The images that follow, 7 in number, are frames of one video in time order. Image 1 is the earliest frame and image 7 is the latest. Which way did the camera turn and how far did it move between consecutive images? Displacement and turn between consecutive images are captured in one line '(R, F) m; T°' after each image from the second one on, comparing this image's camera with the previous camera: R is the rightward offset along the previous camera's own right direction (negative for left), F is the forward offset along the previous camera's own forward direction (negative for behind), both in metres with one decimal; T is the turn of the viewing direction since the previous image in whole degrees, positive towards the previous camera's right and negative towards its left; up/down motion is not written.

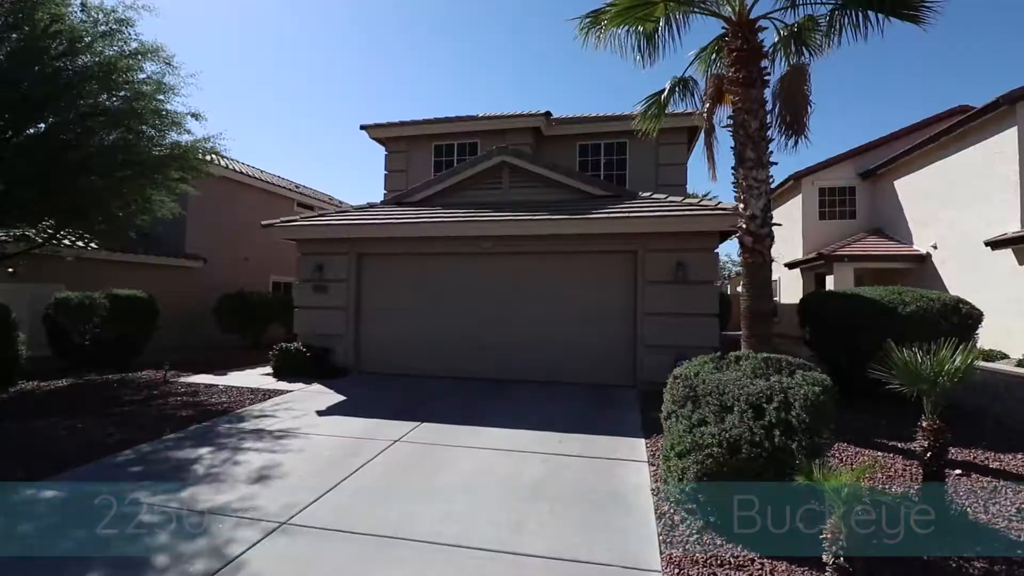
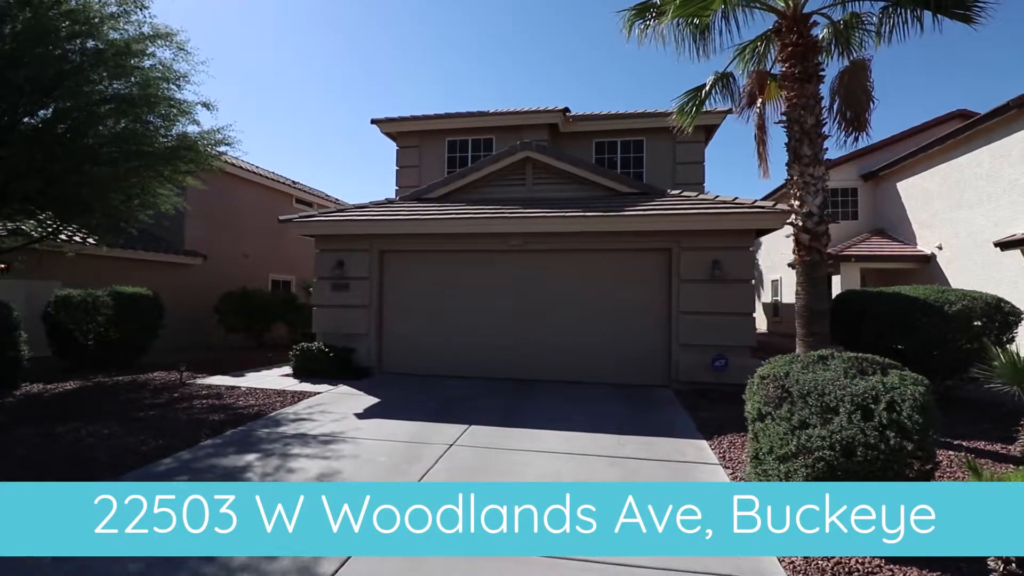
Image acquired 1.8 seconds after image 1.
(-1.0, +0.2) m; +3°
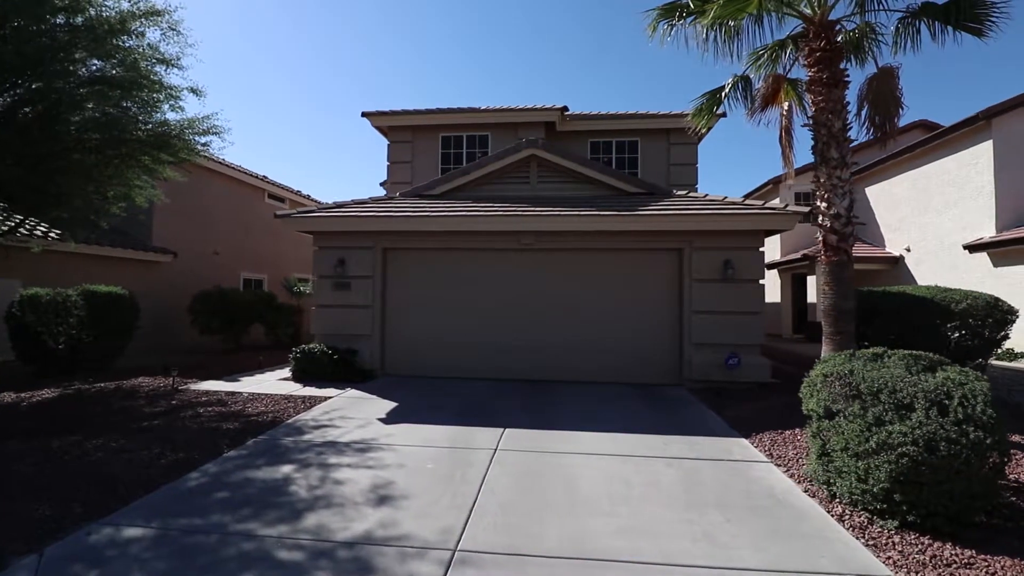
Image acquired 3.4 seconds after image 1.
(-1.1, +0.2) m; +5°
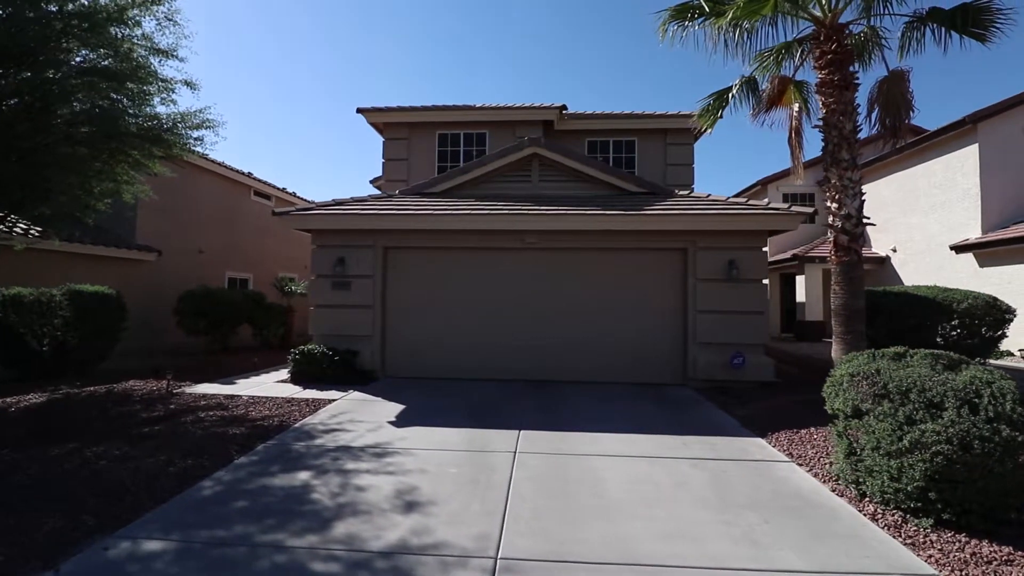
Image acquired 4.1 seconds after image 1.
(-0.5, +0.1) m; +2°
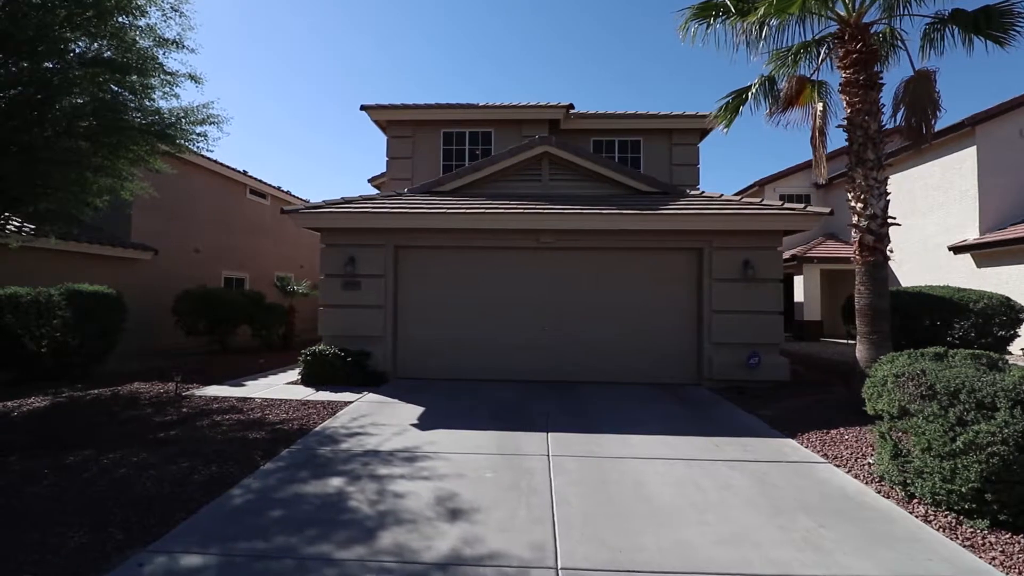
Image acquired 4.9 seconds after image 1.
(-0.5, +0.1) m; +2°
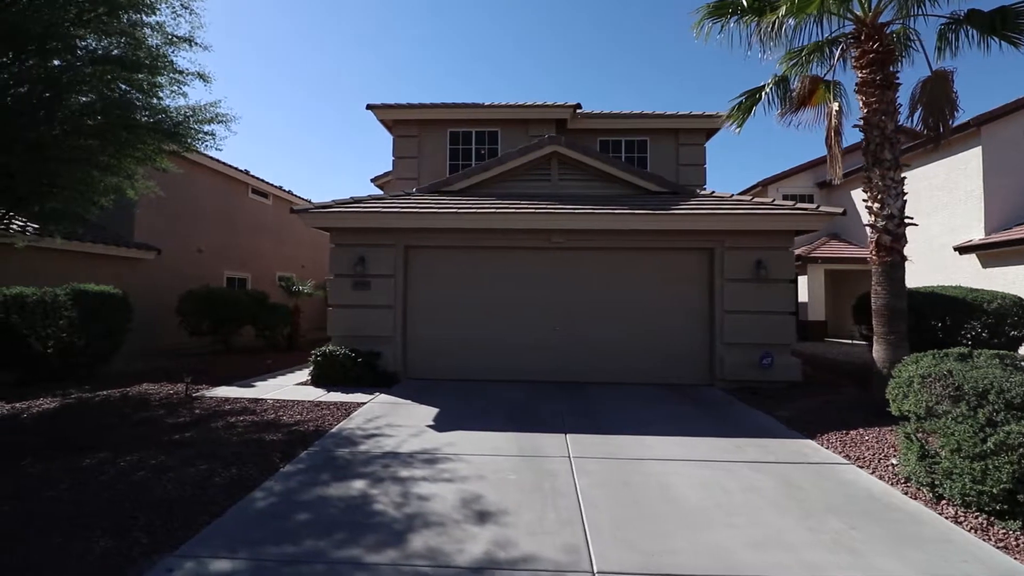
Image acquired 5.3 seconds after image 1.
(-0.3, +0.1) m; +1°
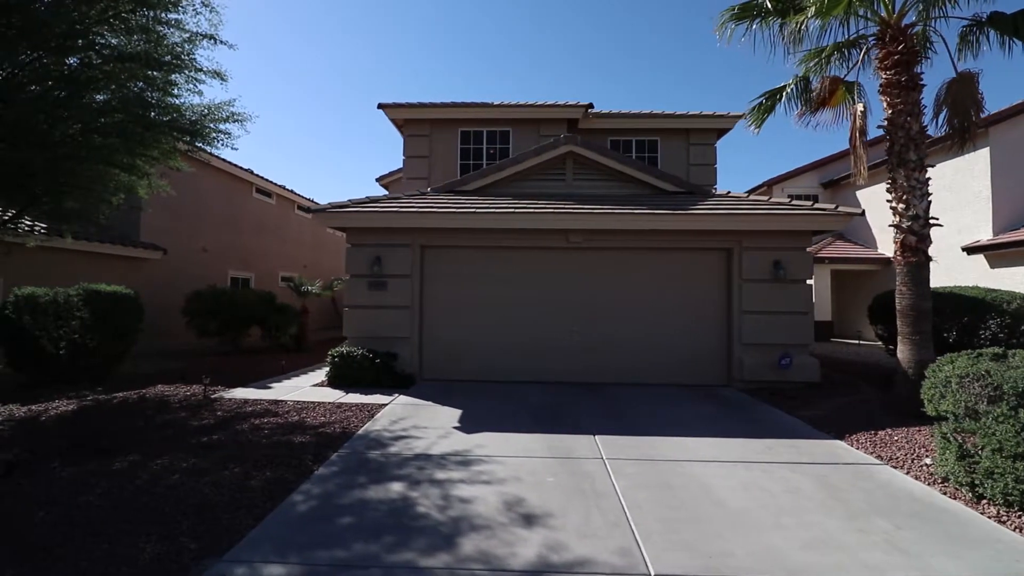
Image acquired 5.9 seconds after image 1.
(-0.4, 0.0) m; +1°
